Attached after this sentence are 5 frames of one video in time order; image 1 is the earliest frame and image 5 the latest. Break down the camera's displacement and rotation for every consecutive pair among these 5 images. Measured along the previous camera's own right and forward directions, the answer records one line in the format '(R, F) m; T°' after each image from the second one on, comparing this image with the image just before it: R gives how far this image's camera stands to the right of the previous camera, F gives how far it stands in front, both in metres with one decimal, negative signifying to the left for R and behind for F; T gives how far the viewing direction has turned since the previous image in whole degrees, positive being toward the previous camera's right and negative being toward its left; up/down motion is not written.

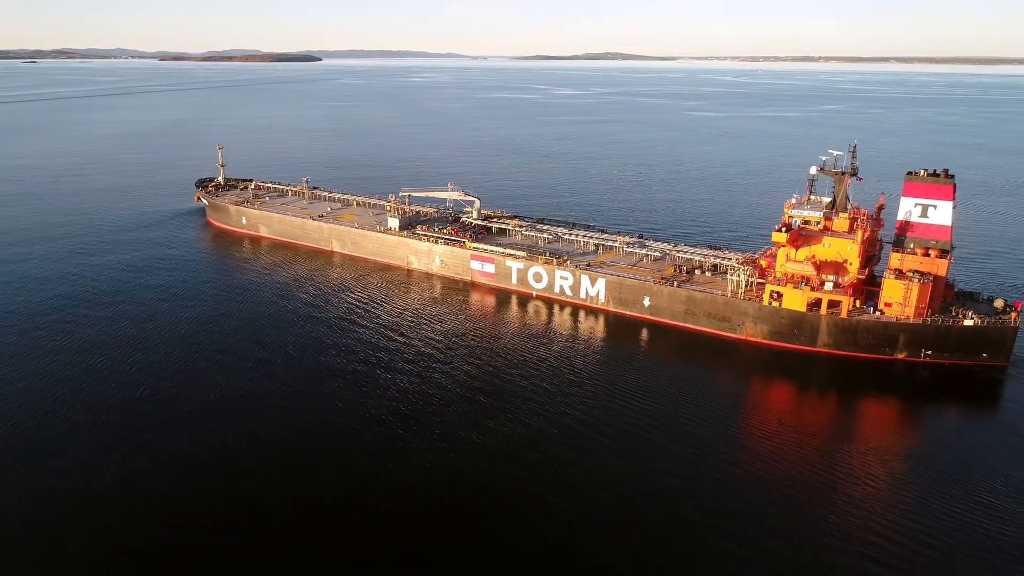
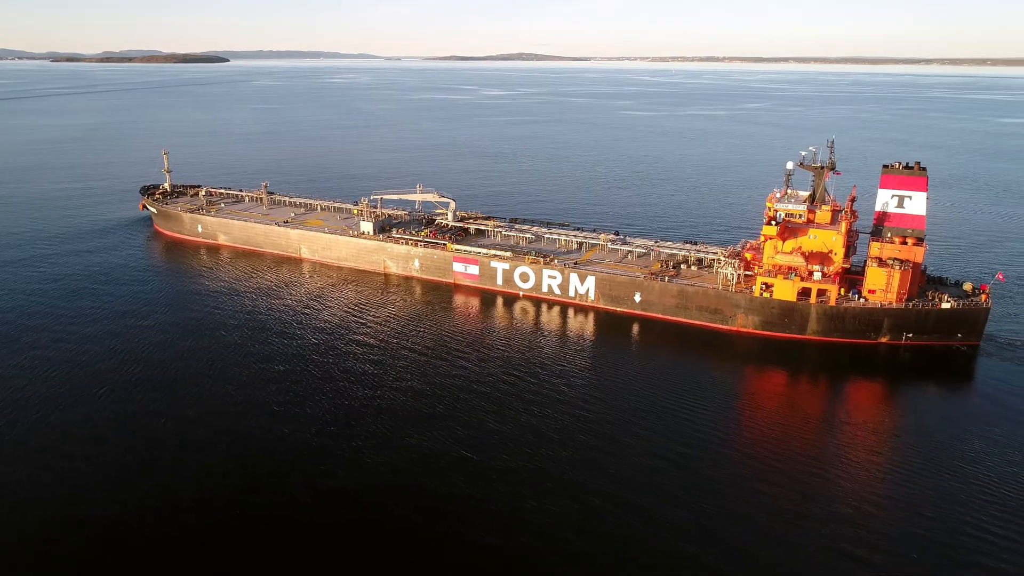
(-4.1, +0.3) m; +6°
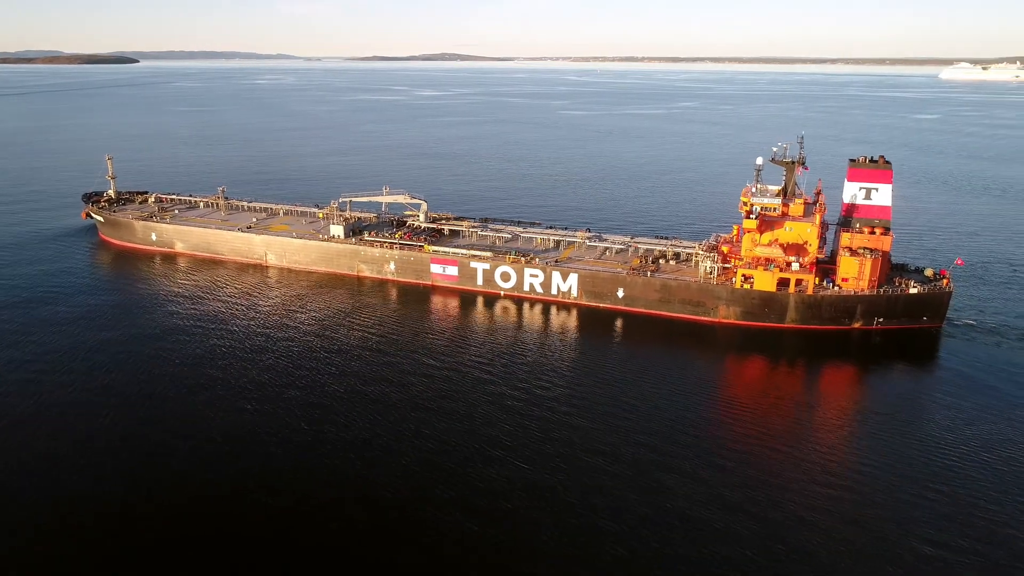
(-3.2, +0.1) m; +6°
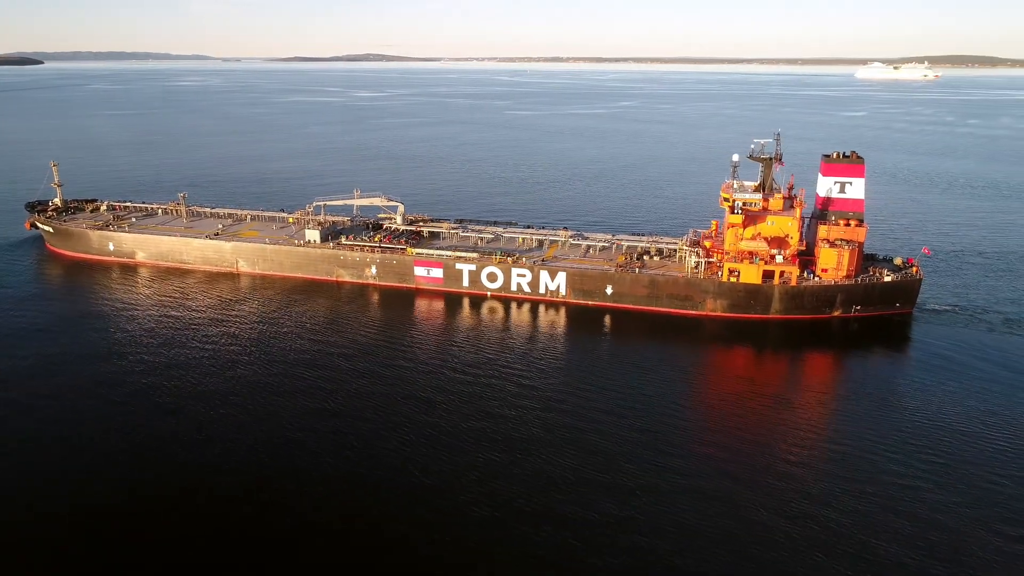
(-3.4, +0.1) m; +6°
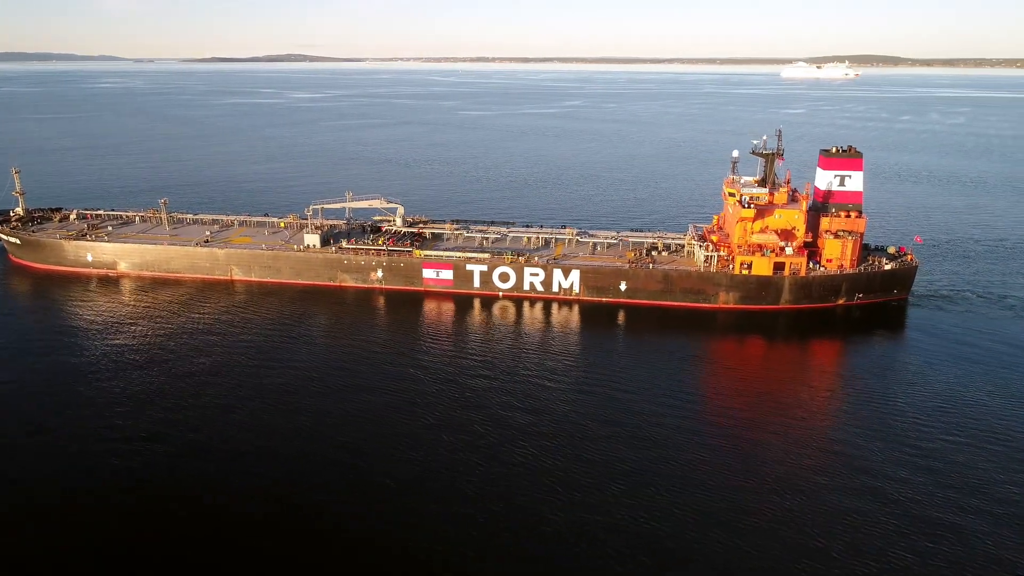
(-4.9, +0.3) m; +6°
